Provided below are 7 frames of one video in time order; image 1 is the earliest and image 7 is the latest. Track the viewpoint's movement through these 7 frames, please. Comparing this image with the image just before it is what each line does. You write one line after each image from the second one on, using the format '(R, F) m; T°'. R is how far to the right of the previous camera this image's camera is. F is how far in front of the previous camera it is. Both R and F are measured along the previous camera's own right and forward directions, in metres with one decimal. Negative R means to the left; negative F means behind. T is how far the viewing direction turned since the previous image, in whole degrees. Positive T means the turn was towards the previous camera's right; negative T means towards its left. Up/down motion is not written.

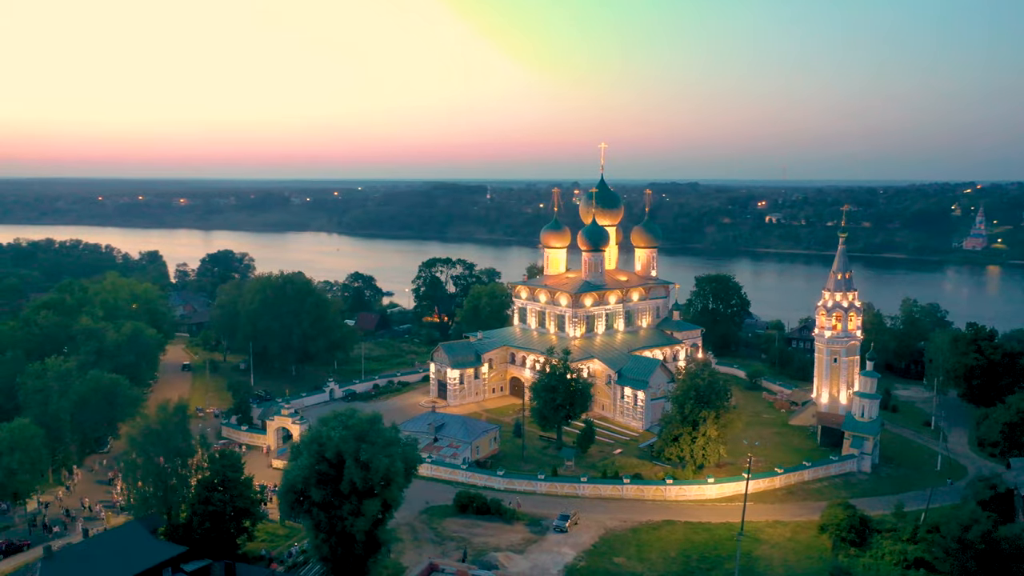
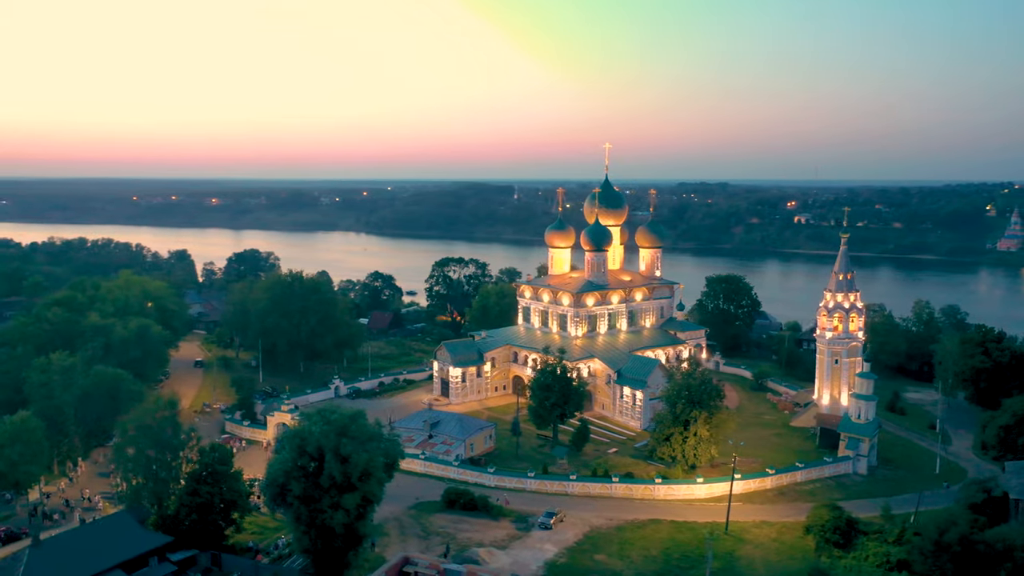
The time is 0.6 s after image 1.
(+1.1, -0.2) m; -2°
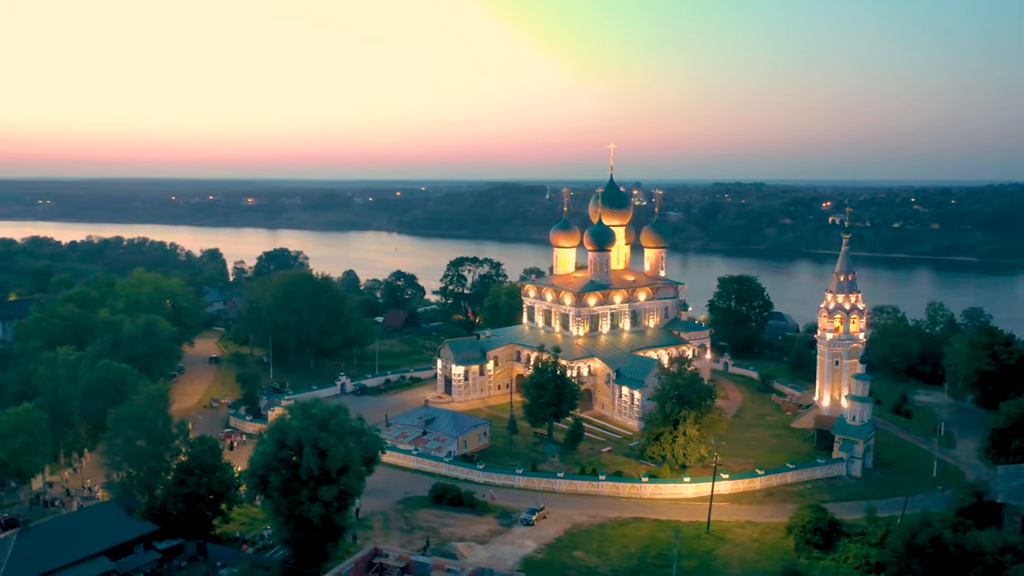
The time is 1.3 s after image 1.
(+1.3, -0.2) m; -2°
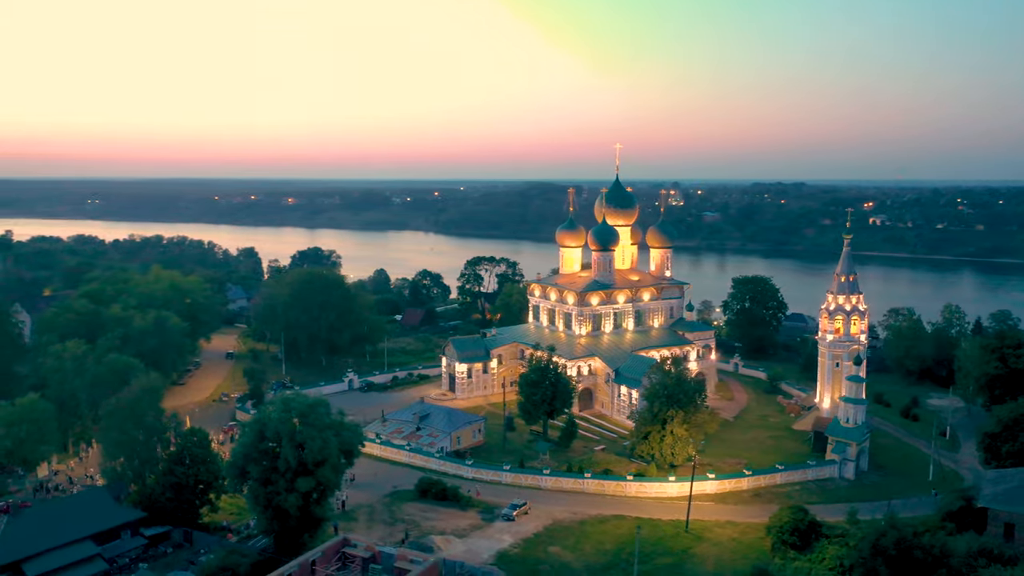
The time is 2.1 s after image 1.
(+1.5, -0.3) m; -3°
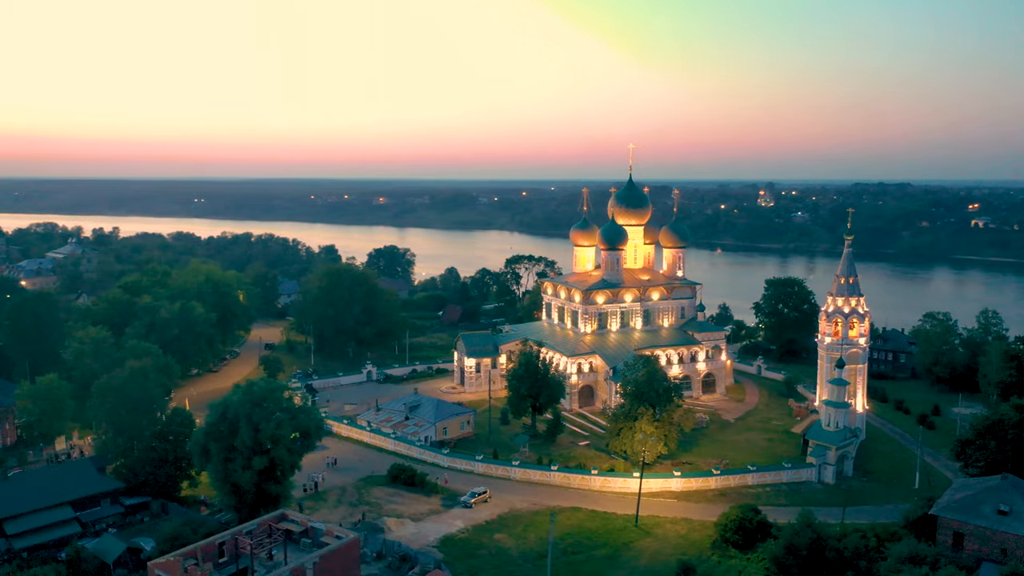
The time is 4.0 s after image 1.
(+3.5, -0.5) m; -6°
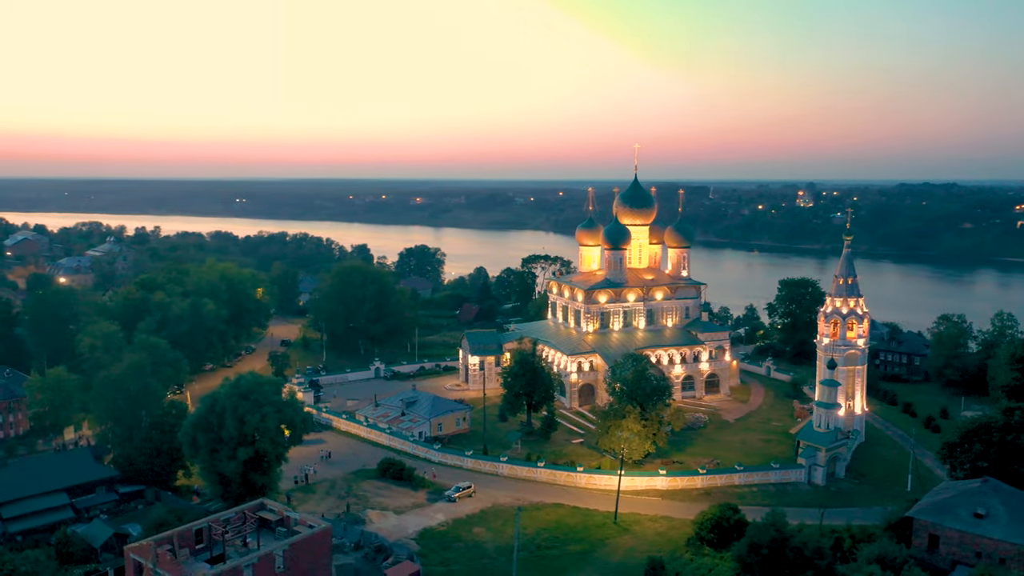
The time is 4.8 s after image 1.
(+1.5, -0.3) m; -3°
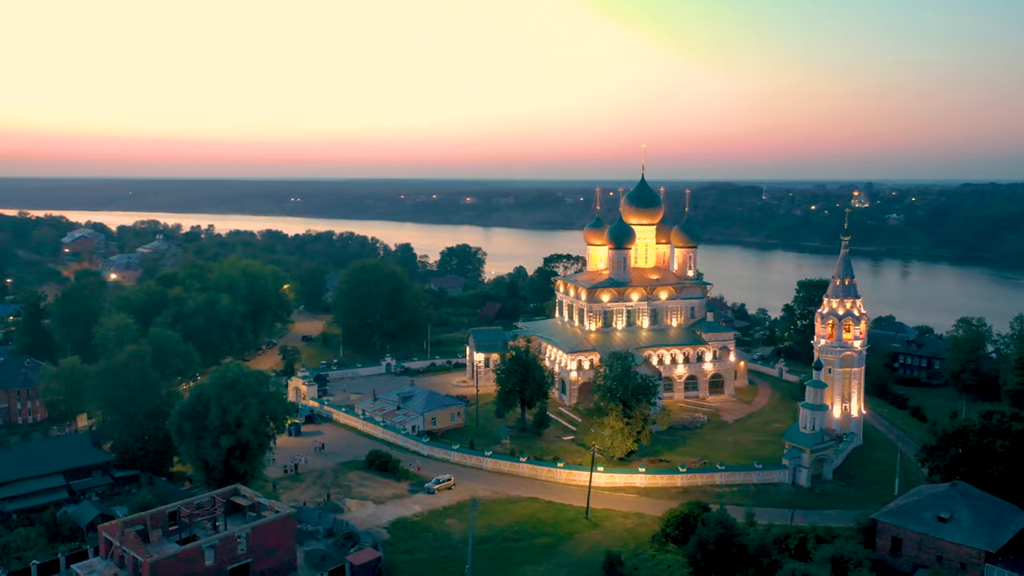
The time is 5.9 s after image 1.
(+2.0, -0.4) m; -4°
